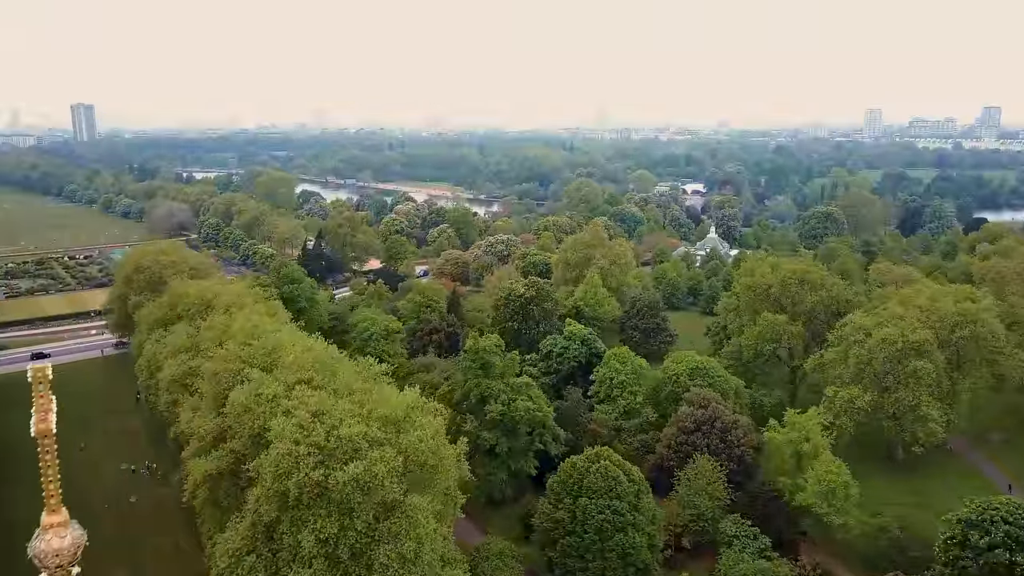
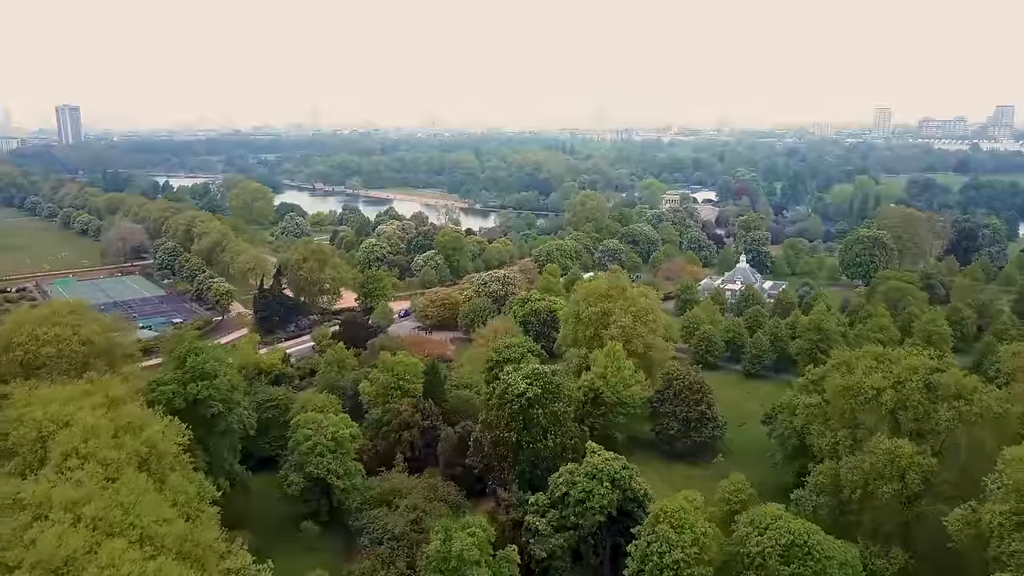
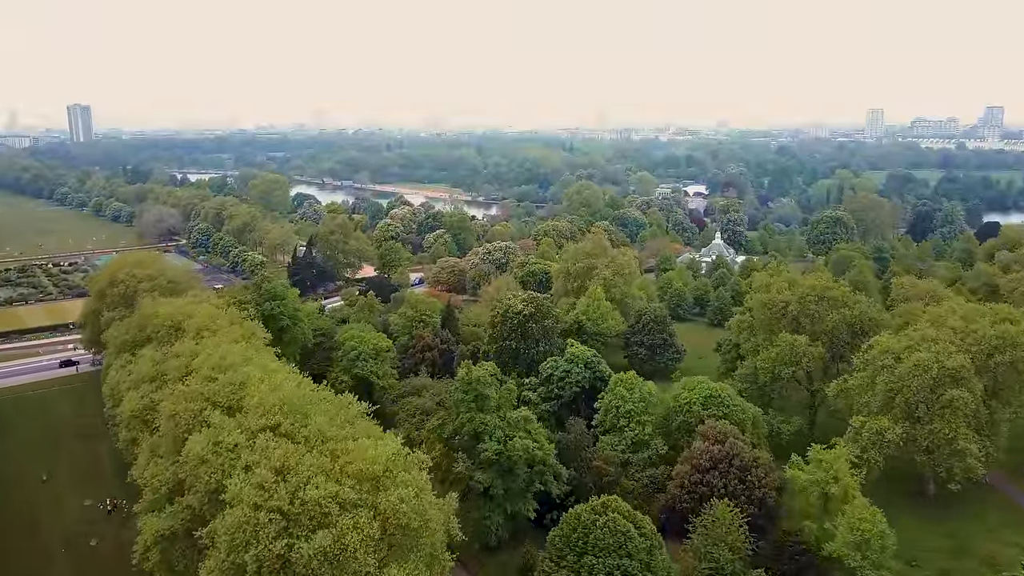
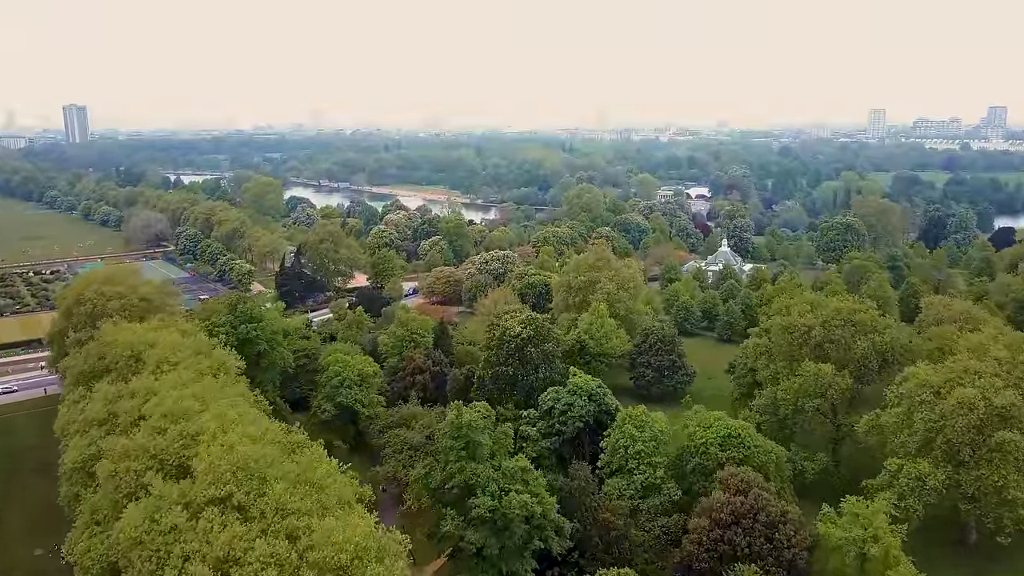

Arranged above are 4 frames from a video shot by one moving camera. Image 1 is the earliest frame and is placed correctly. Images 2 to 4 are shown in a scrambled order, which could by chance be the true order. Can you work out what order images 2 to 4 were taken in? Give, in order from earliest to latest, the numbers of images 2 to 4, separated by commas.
3, 4, 2
